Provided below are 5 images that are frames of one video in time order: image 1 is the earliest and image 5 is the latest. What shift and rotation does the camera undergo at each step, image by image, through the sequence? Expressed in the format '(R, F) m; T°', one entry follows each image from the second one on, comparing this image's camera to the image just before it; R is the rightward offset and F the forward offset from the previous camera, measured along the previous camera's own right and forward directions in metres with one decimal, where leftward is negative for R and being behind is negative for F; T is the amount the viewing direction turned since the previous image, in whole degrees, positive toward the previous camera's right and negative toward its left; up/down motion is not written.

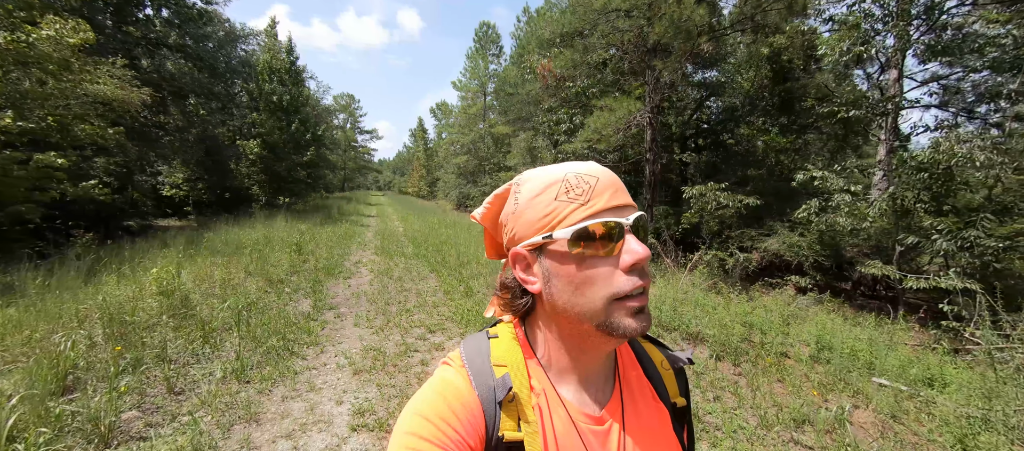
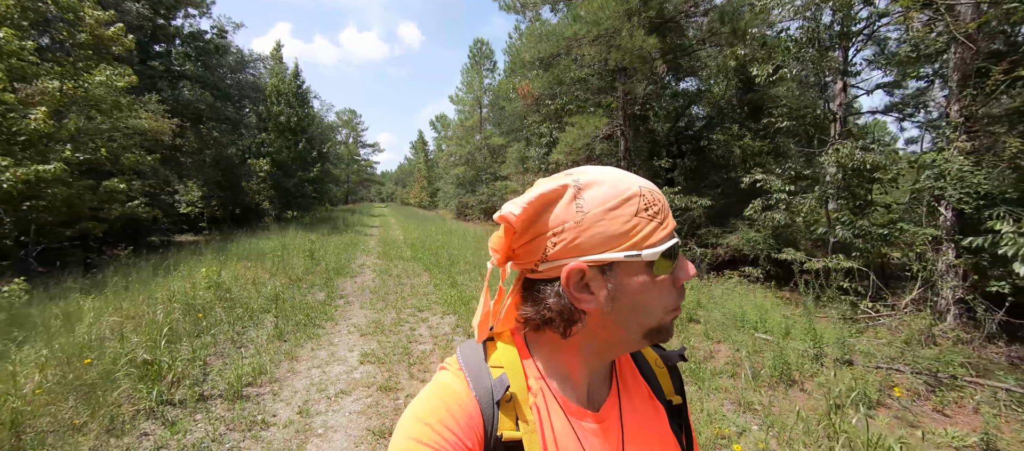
(+0.5, -1.4) m; 0°
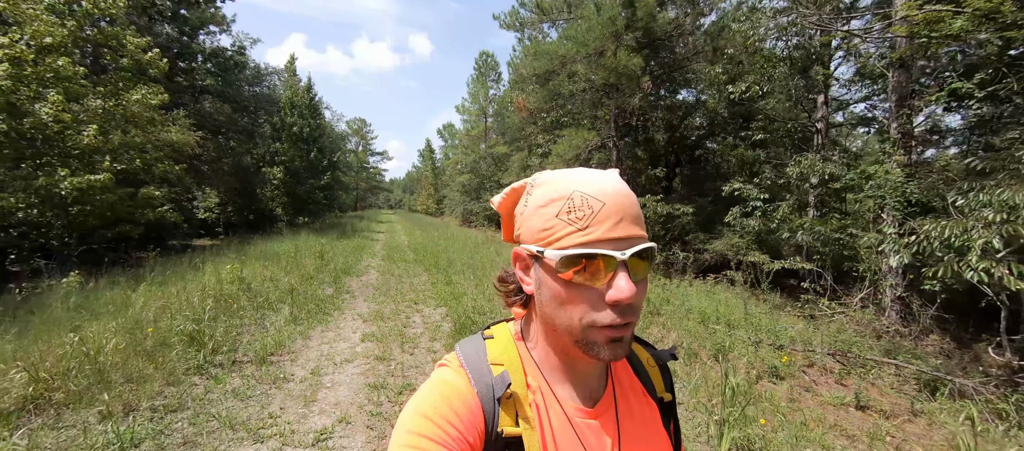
(+0.4, -0.8) m; -1°
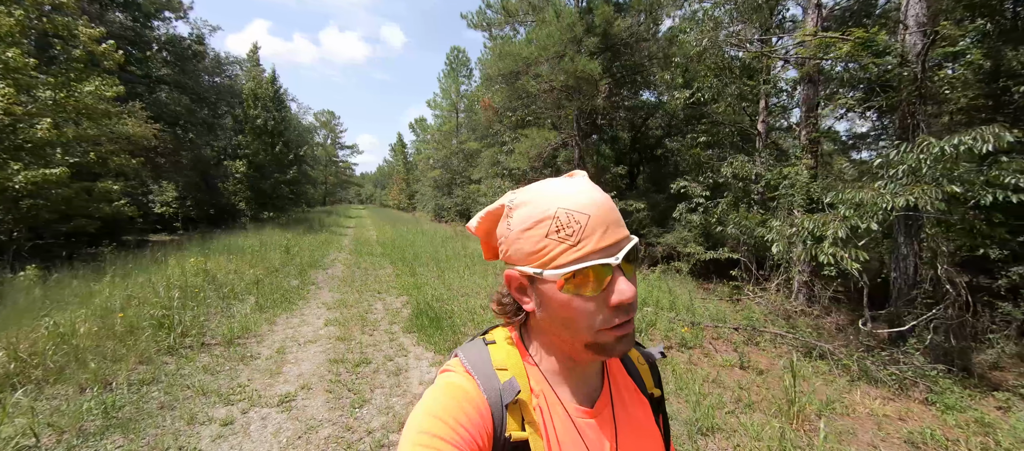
(+0.3, -0.6) m; +4°
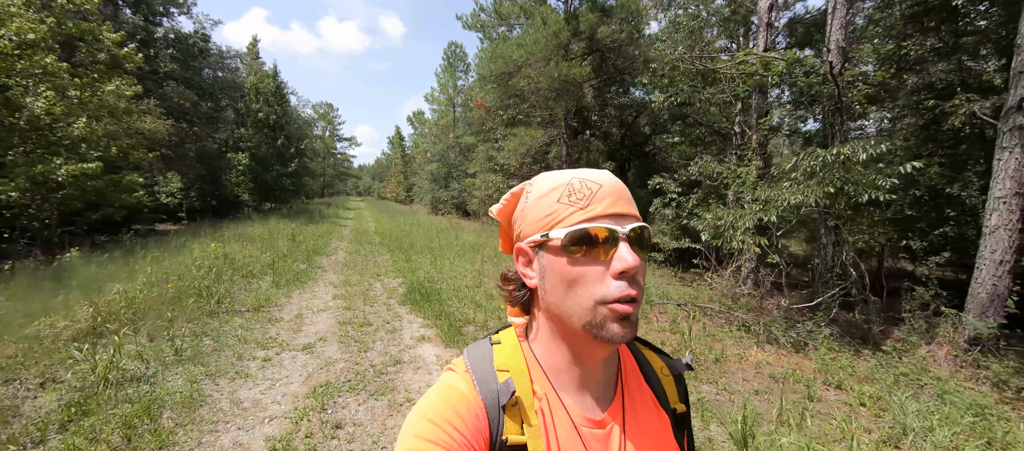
(+0.3, -1.0) m; 0°
